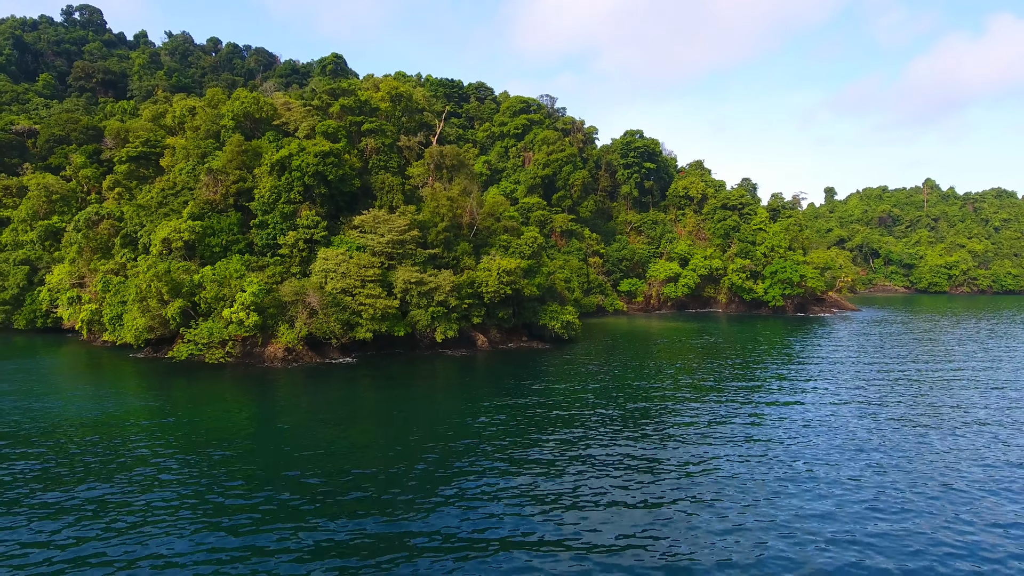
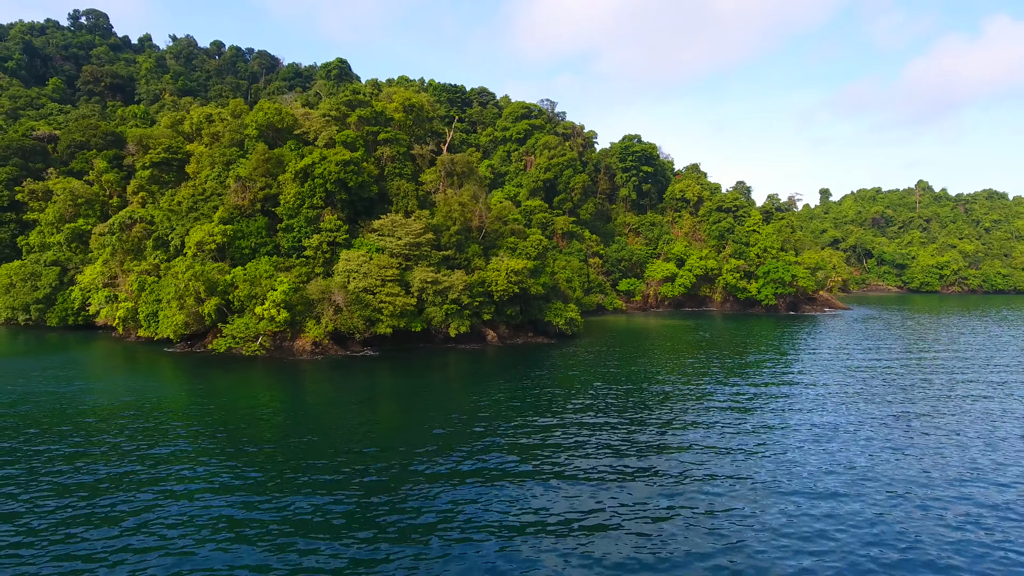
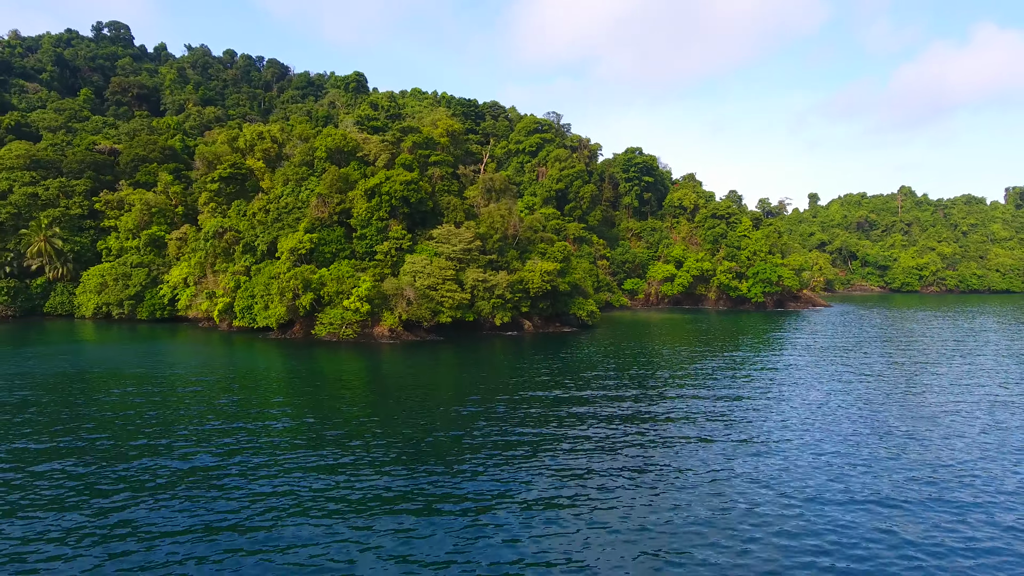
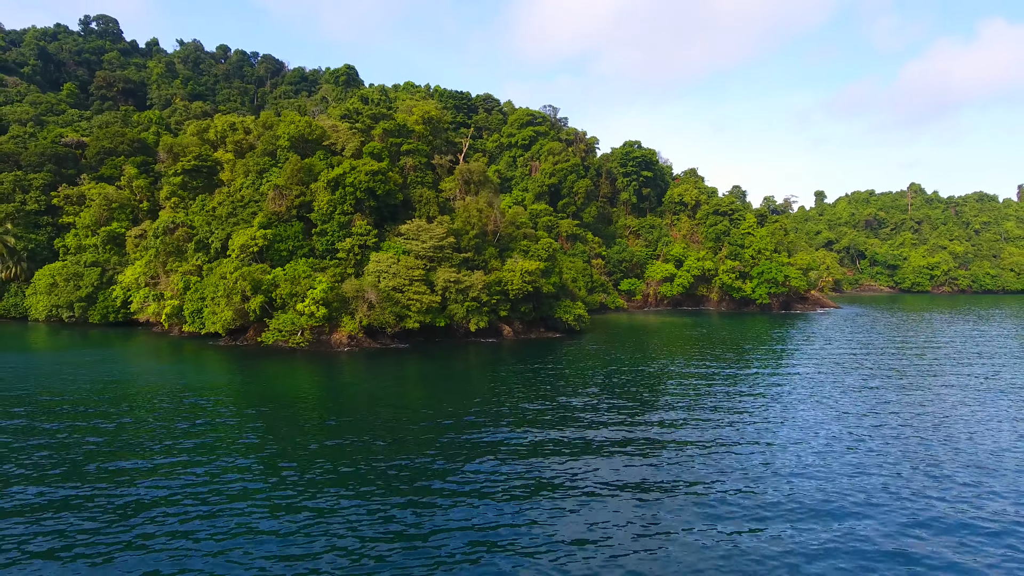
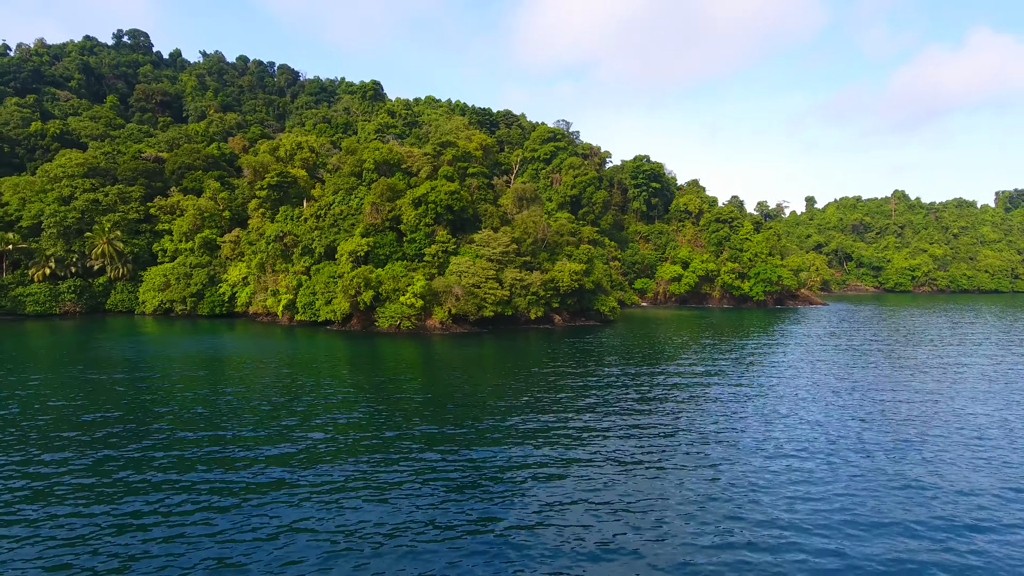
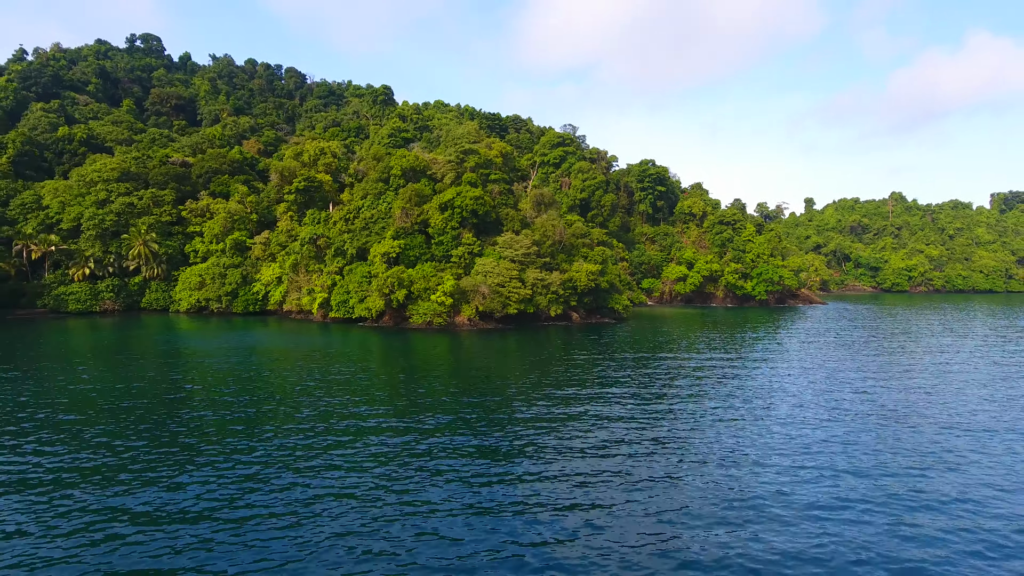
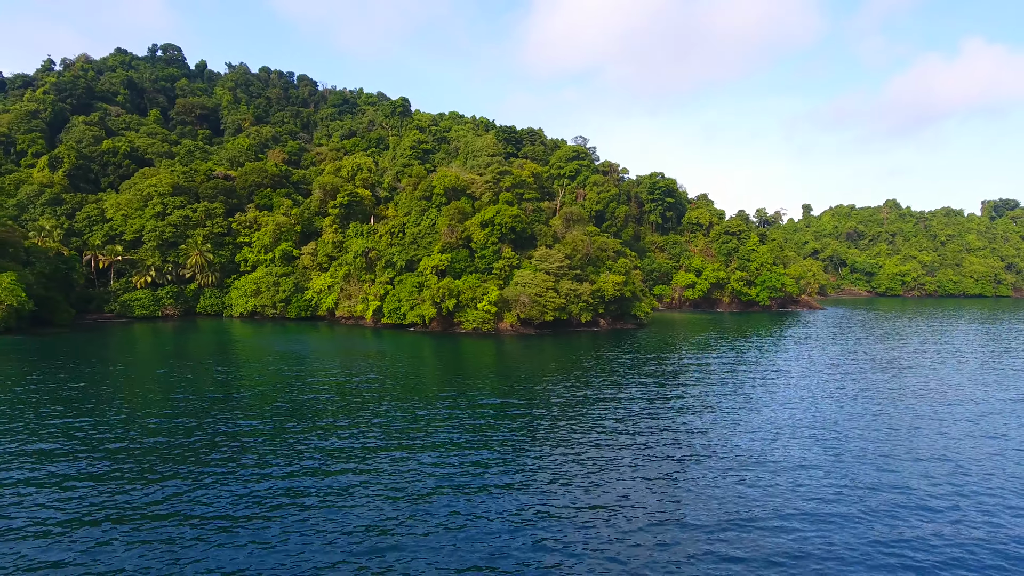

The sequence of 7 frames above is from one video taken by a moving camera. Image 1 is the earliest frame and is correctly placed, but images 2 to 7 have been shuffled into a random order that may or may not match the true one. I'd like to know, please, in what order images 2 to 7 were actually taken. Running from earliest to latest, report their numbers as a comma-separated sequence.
2, 4, 3, 5, 6, 7
